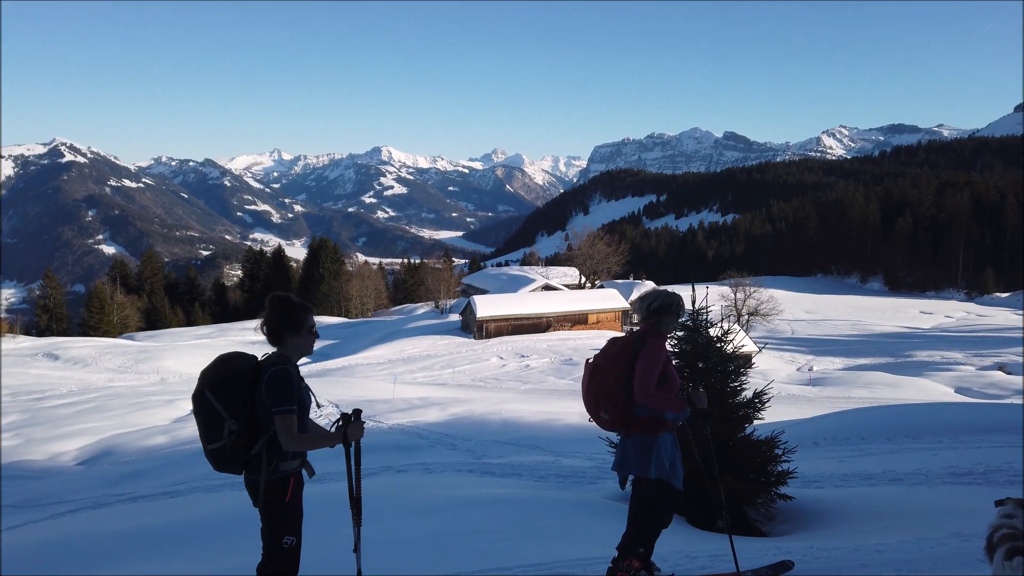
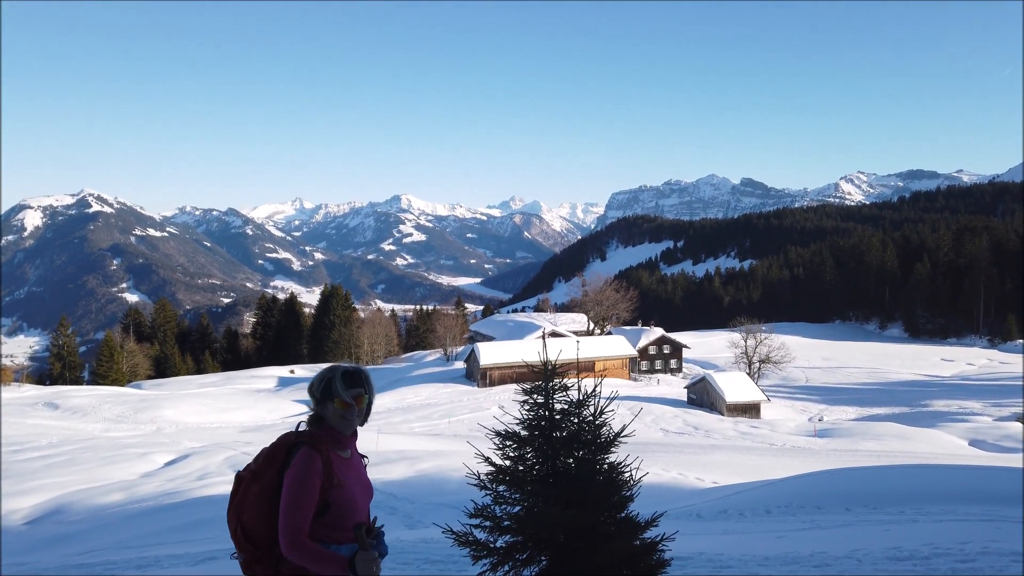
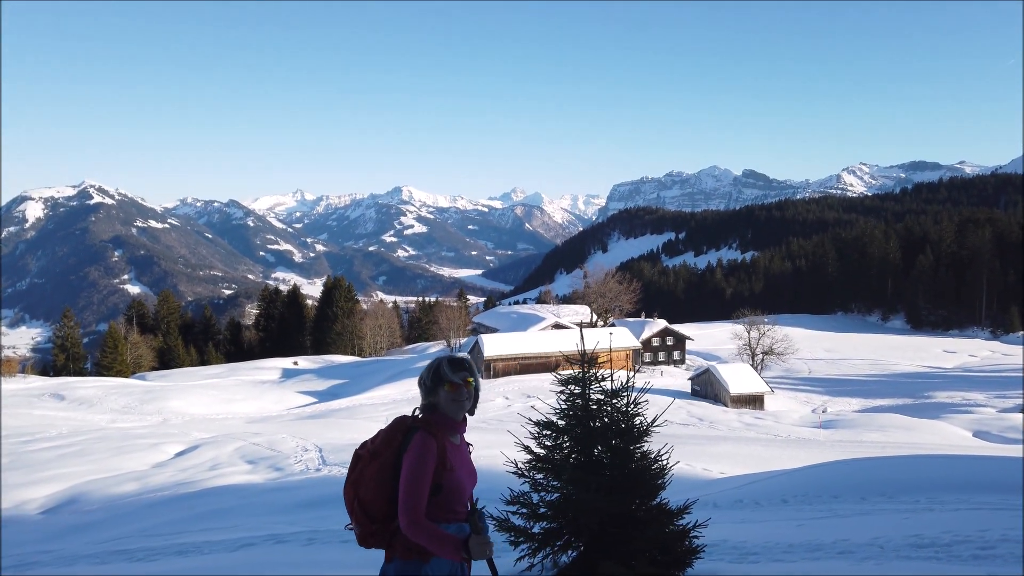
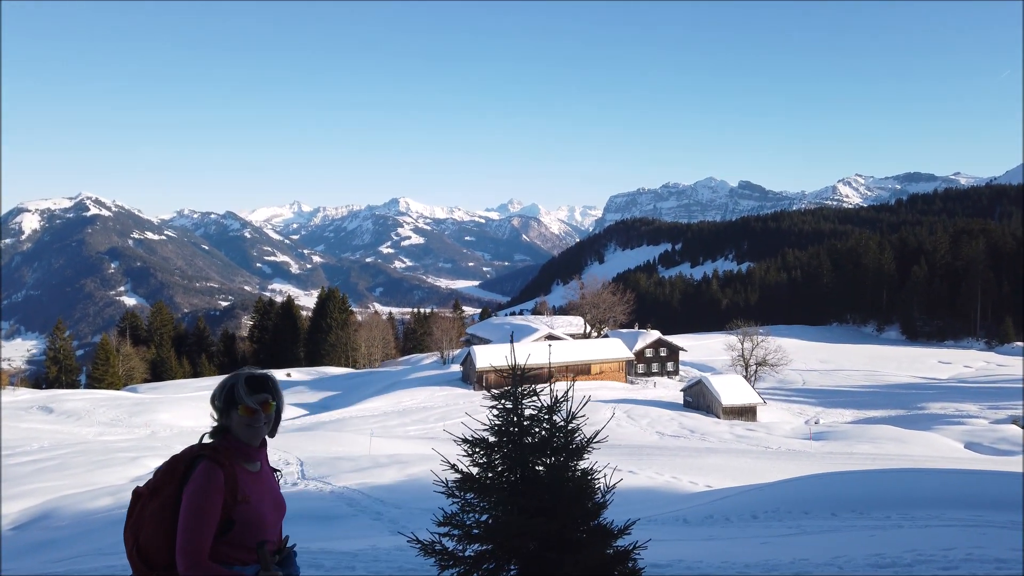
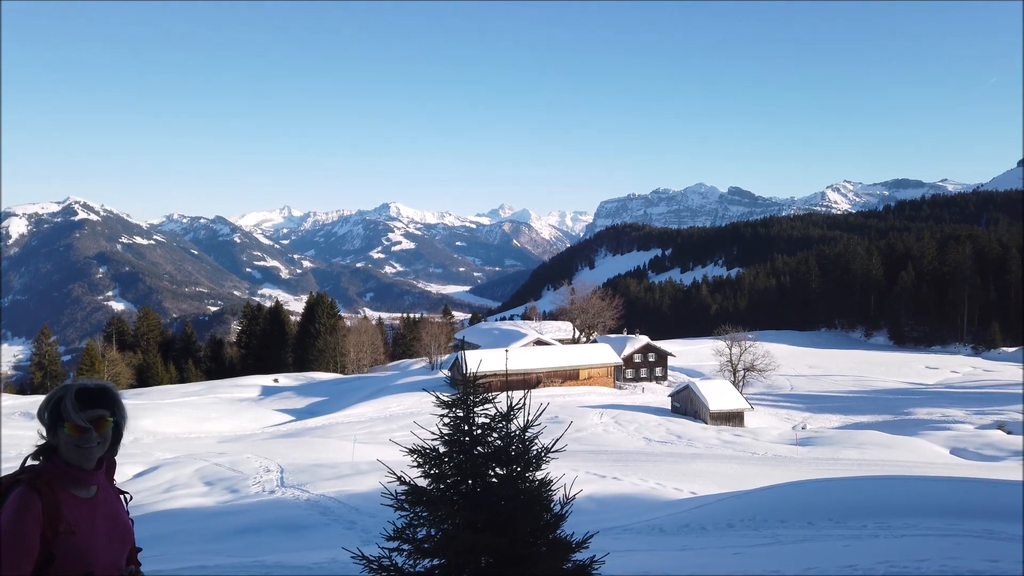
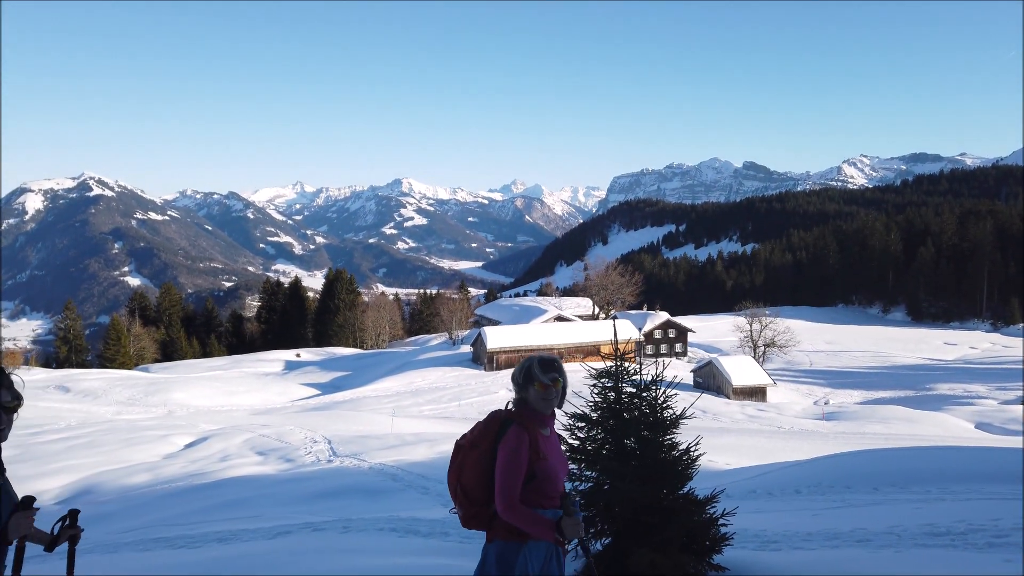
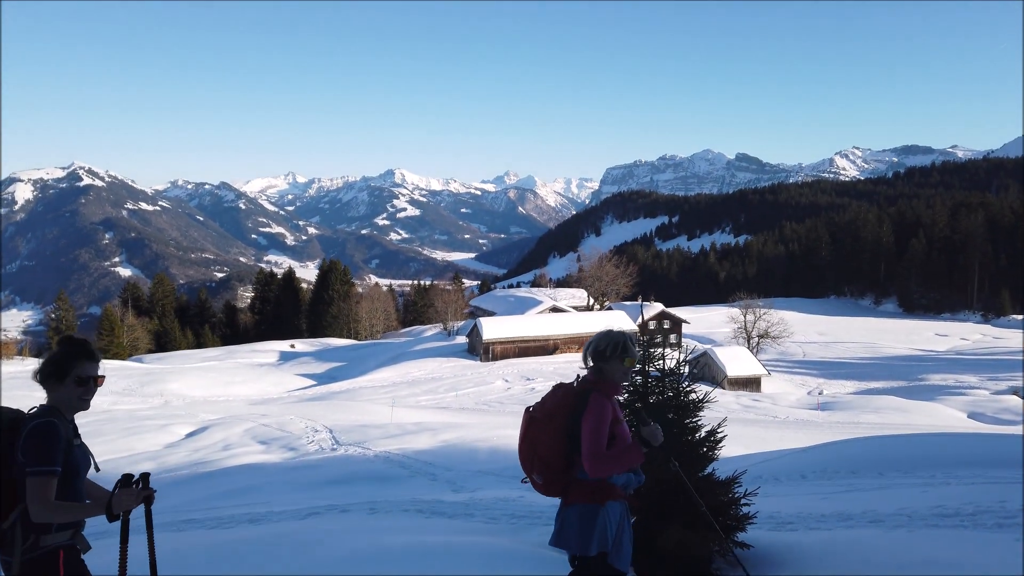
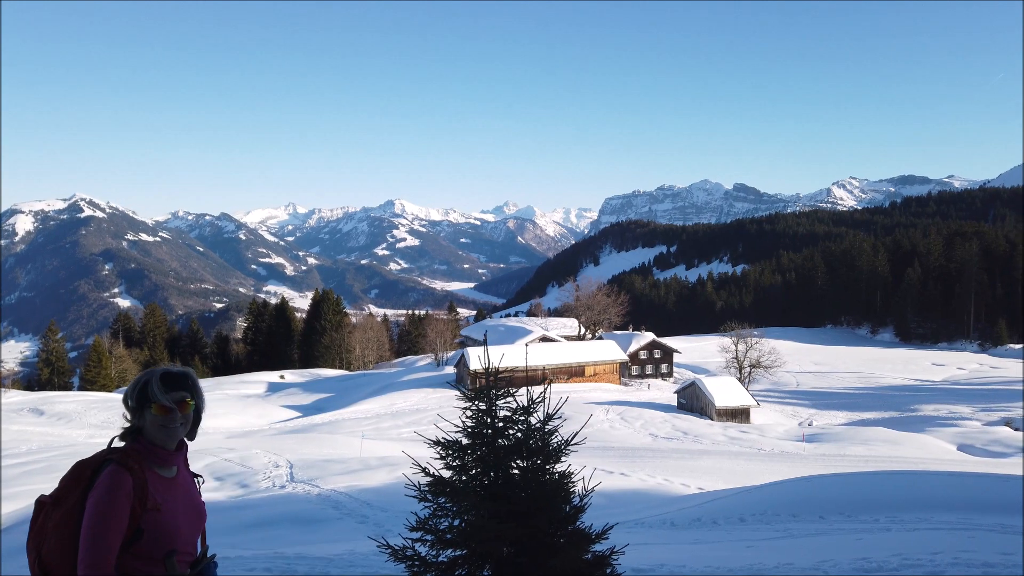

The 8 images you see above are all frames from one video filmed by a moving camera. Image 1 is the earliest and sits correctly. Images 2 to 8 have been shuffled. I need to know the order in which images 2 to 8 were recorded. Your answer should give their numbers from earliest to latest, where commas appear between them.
7, 6, 3, 2, 4, 8, 5
